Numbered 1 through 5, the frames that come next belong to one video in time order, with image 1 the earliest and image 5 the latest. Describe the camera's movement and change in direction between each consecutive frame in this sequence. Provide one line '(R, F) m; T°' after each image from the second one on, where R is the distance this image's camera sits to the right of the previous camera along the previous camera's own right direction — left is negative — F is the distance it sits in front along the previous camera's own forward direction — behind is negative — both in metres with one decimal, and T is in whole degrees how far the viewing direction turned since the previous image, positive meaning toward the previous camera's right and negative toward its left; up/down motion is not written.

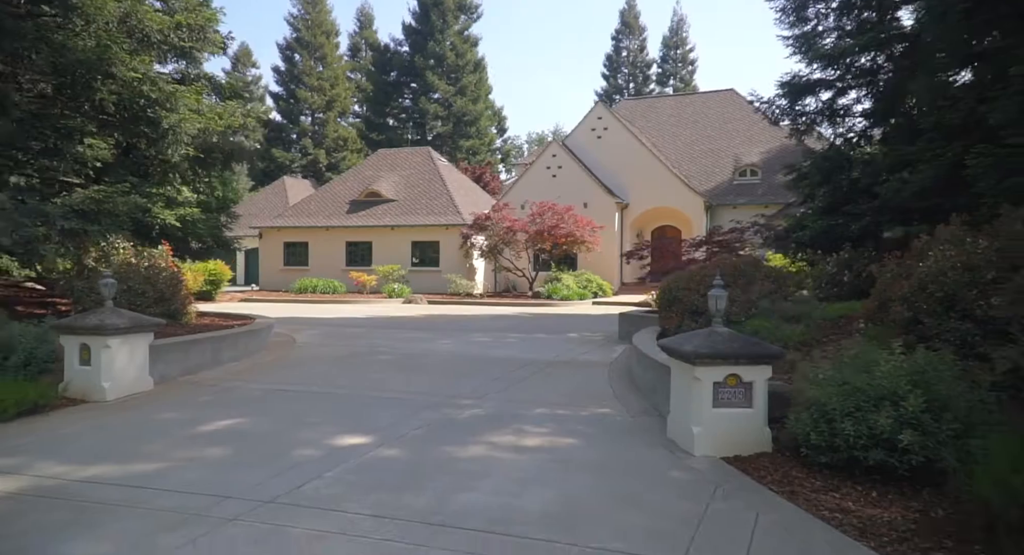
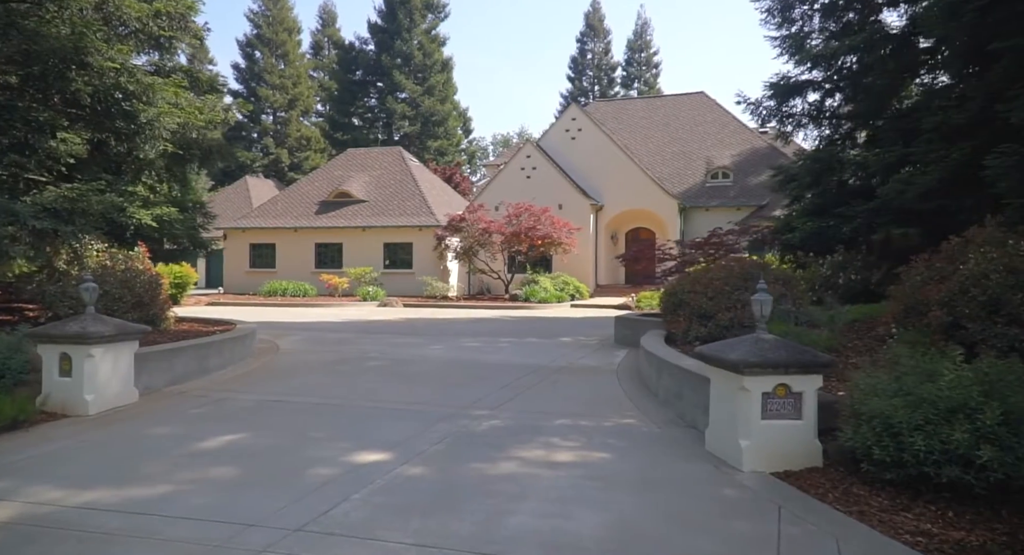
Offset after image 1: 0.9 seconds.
(-0.5, +0.4) m; +3°
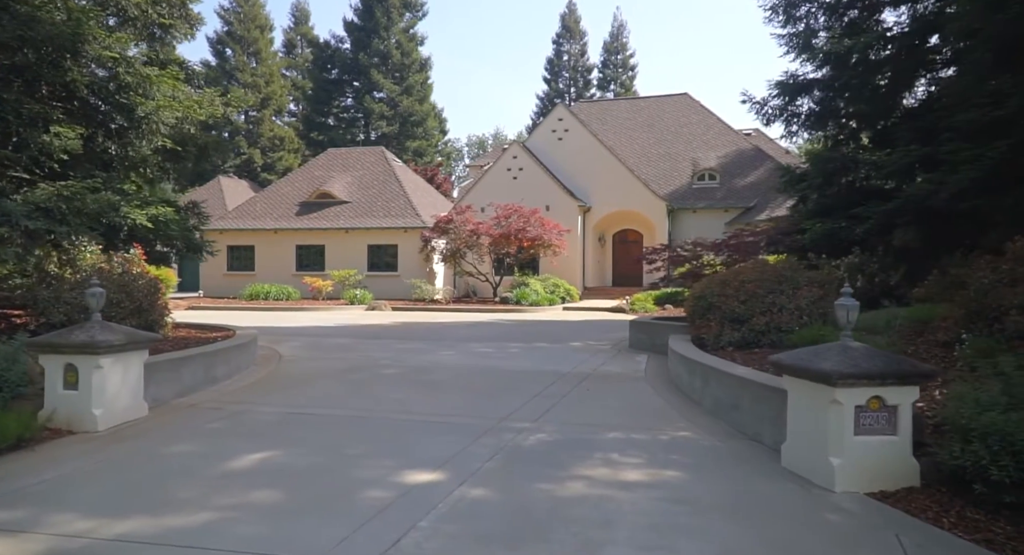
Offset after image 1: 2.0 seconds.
(-0.7, +0.4) m; +2°
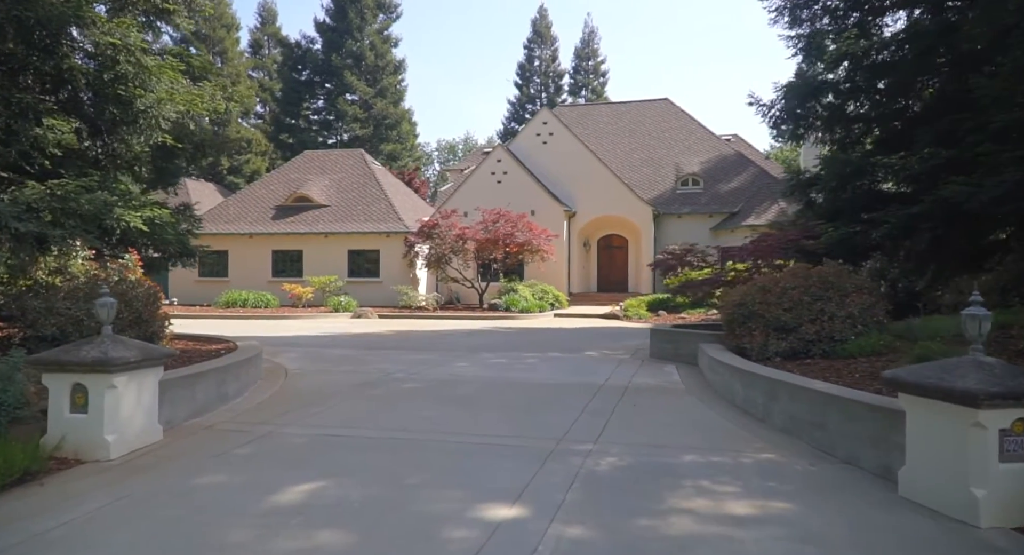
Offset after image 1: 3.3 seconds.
(-0.8, +0.6) m; +3°
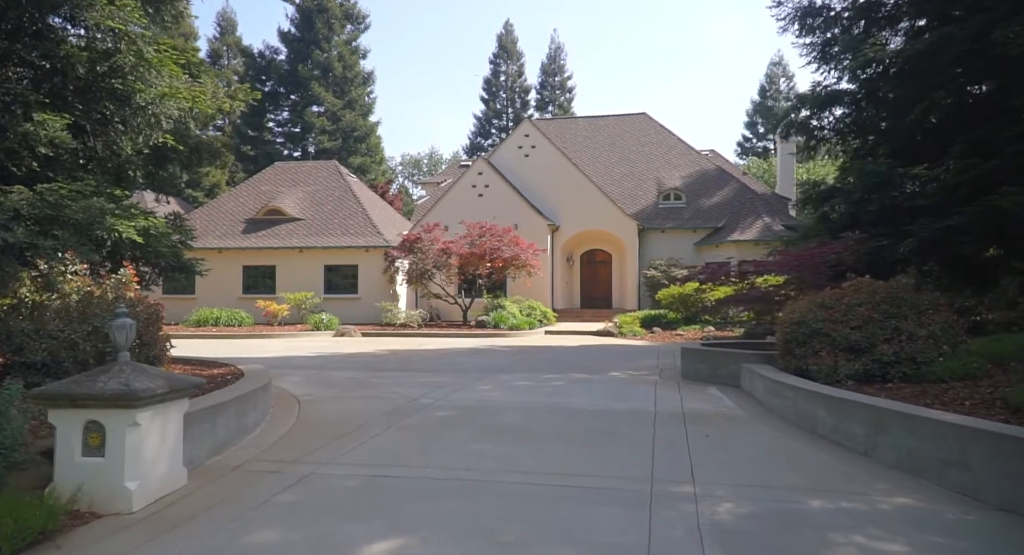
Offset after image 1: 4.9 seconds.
(-1.0, +0.8) m; +3°
